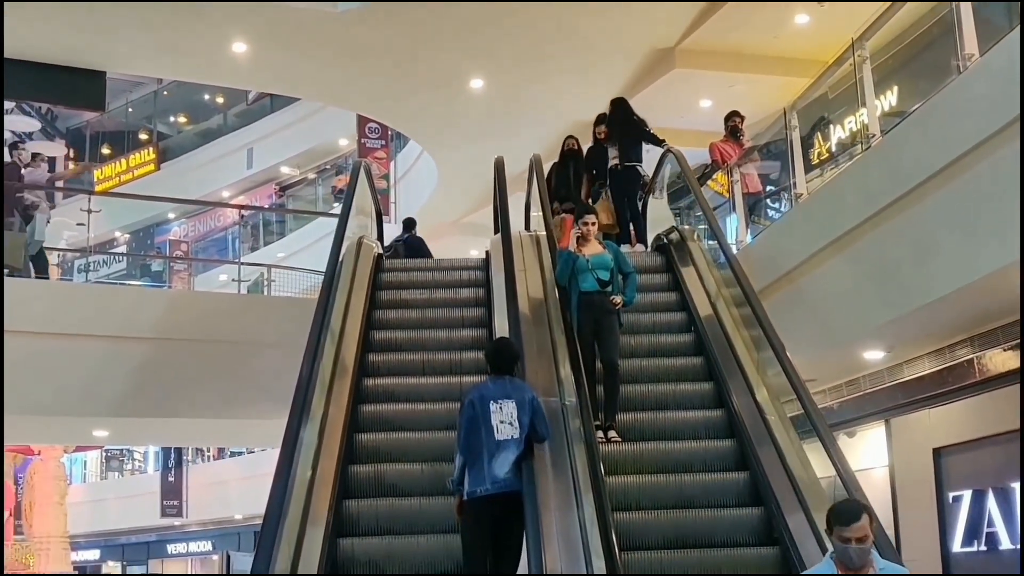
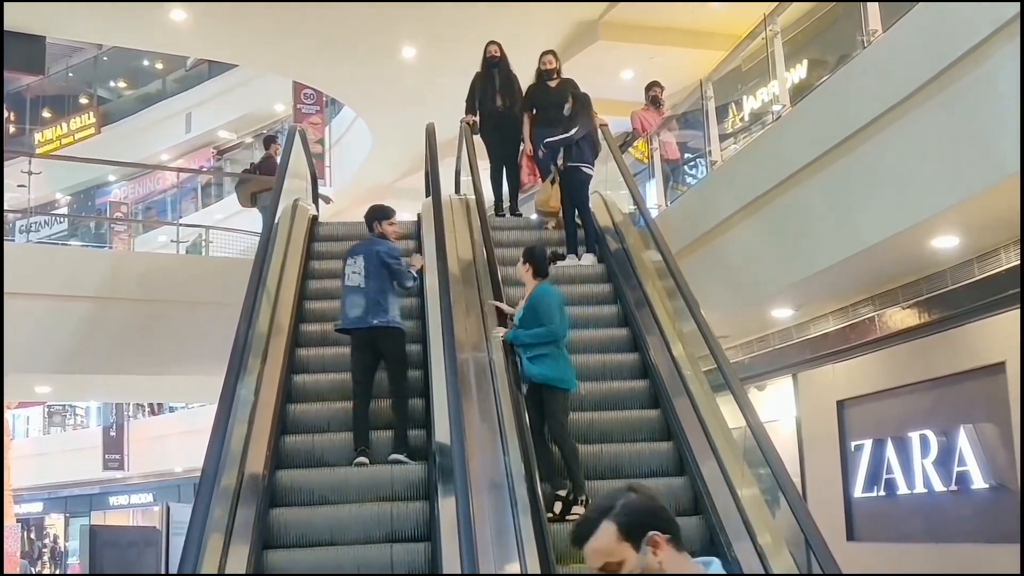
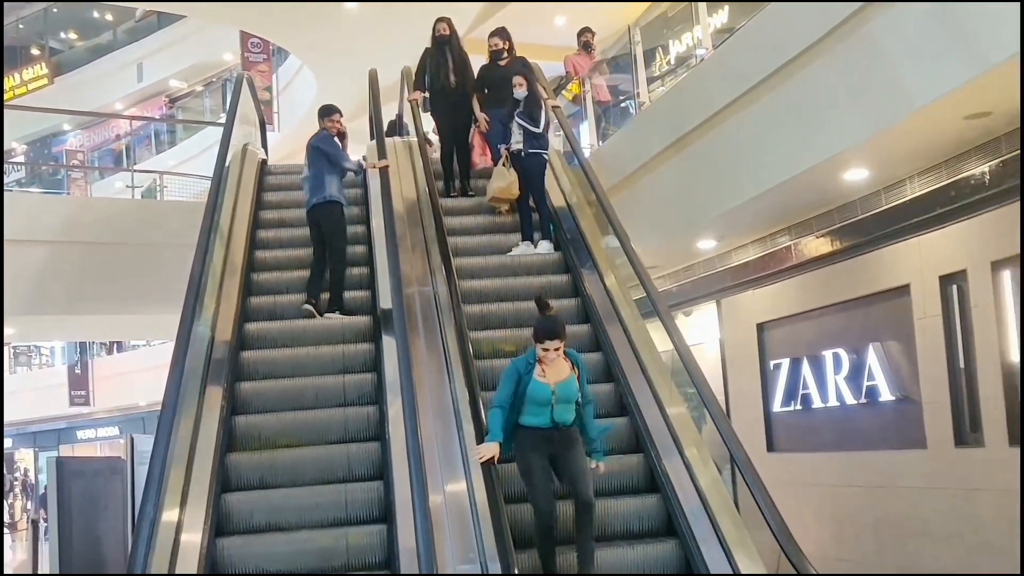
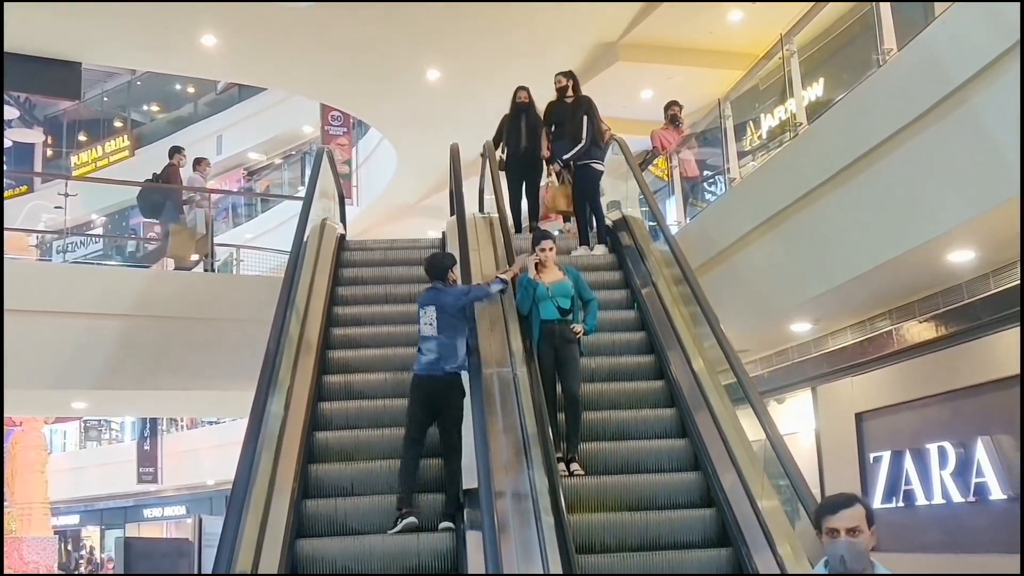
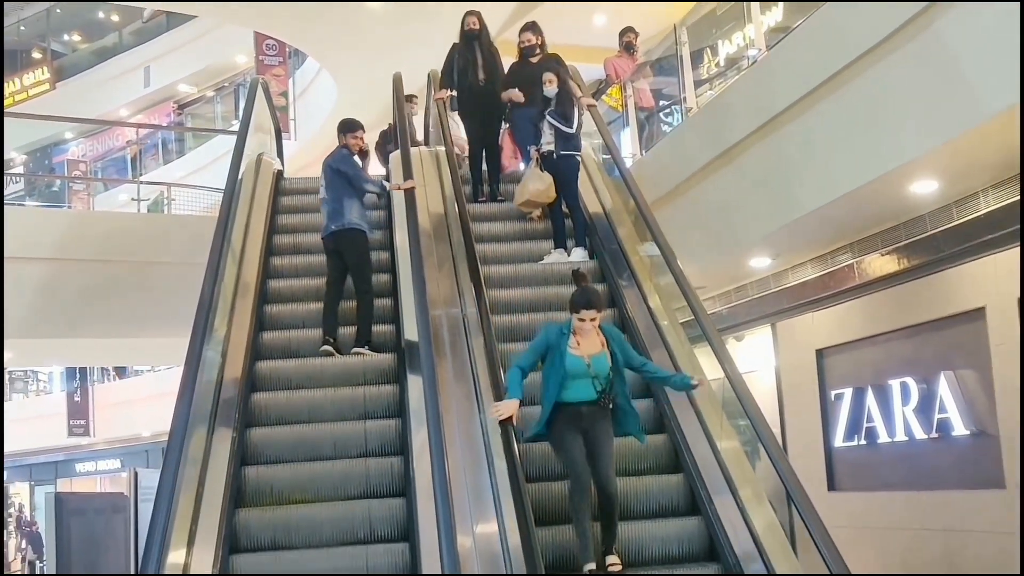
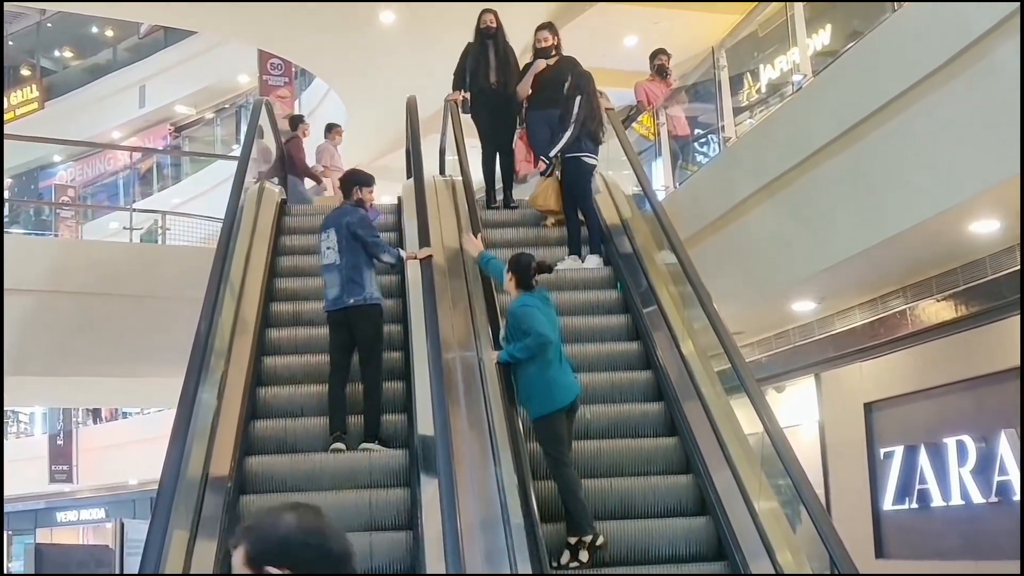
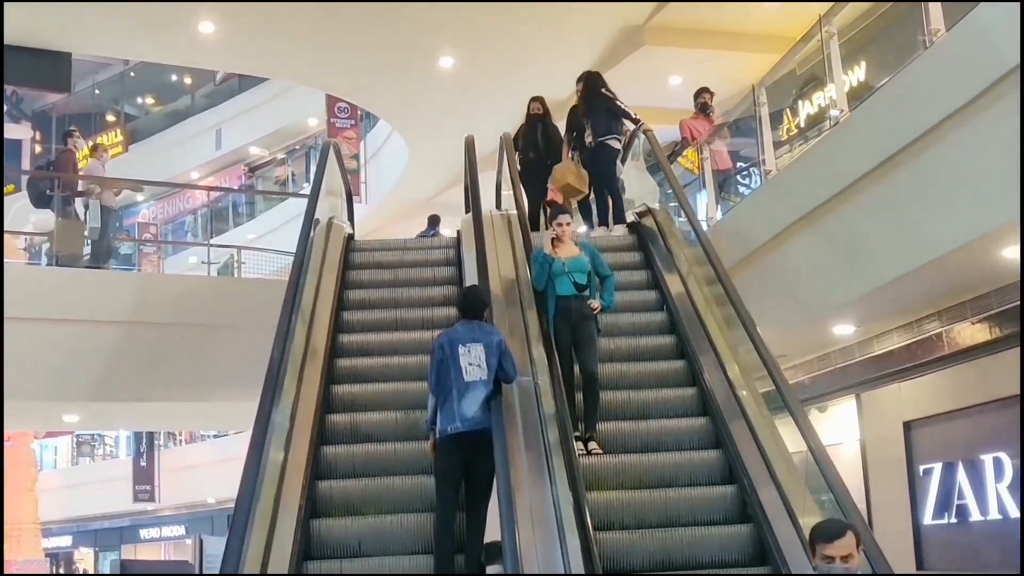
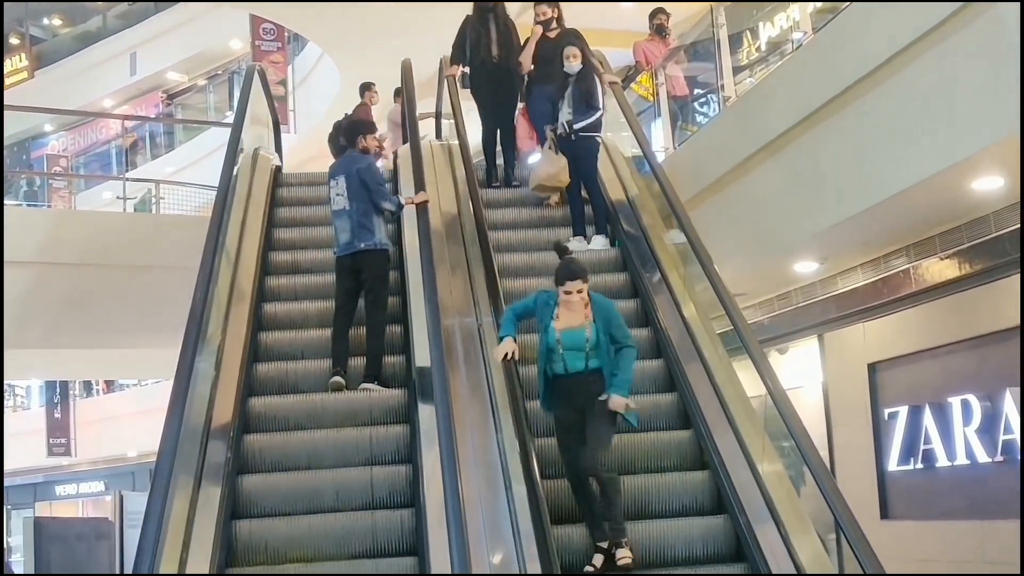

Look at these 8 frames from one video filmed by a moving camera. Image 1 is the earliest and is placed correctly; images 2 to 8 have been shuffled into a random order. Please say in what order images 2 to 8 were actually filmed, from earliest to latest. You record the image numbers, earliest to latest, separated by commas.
7, 4, 2, 6, 8, 5, 3
